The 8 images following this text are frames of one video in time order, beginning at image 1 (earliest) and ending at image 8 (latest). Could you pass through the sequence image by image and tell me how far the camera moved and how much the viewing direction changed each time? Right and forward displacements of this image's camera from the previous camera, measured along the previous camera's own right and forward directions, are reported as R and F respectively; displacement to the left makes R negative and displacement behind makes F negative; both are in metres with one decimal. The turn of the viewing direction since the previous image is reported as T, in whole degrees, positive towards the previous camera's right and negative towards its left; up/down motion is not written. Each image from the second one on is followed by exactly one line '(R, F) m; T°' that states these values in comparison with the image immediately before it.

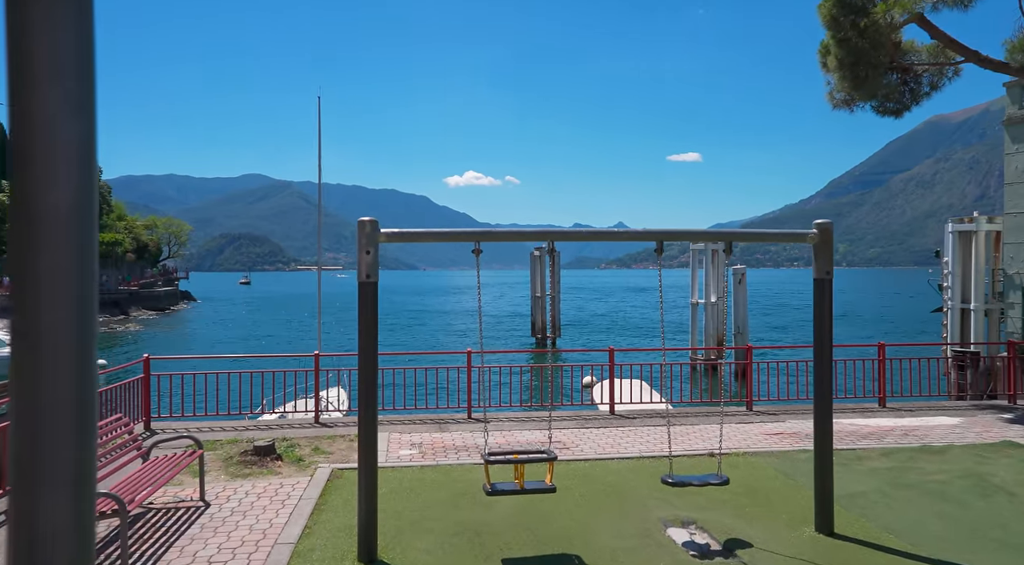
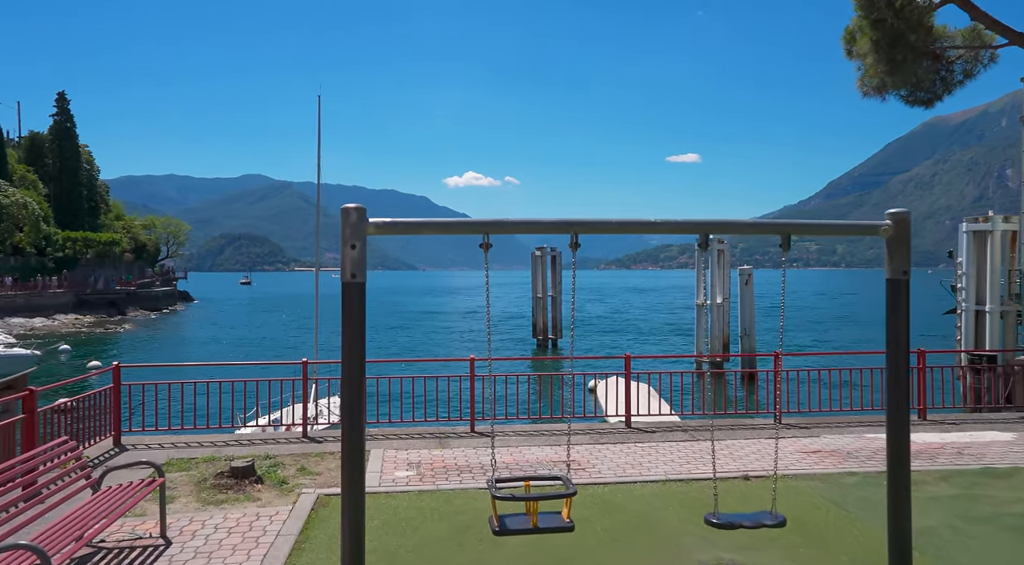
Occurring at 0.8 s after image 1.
(-0.1, +0.9) m; 0°
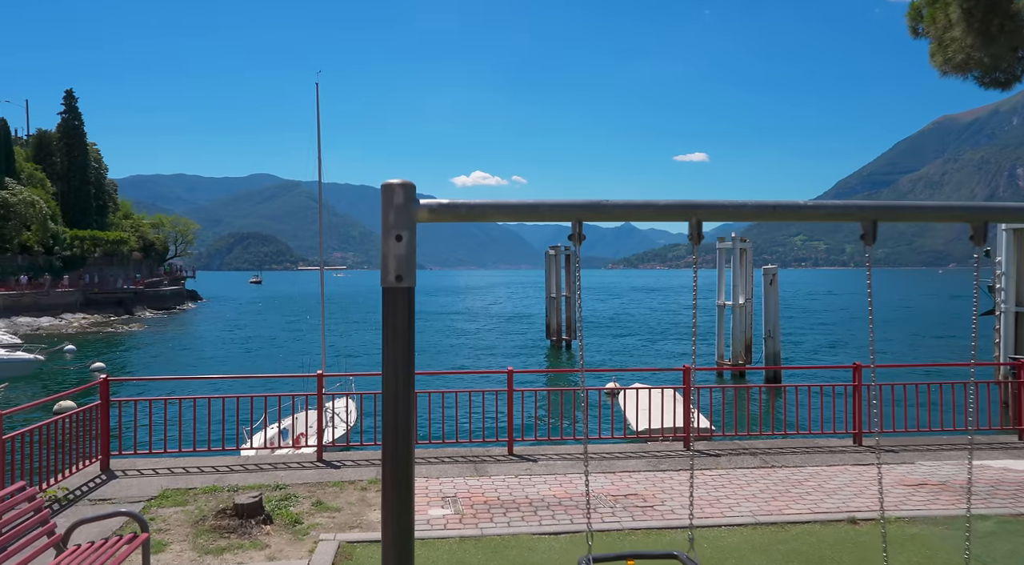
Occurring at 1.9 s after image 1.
(-0.4, +1.1) m; -1°
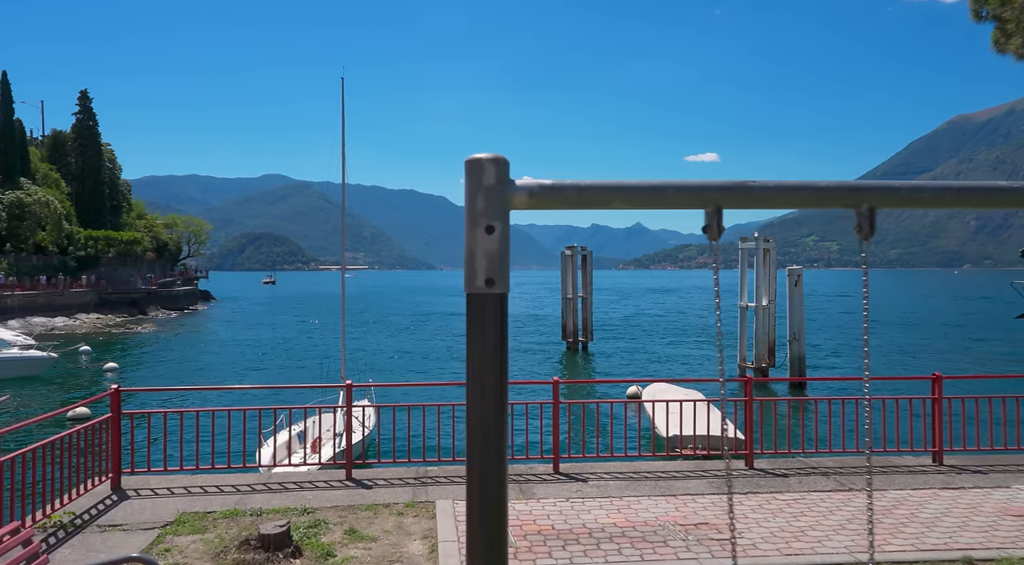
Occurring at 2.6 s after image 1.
(-0.4, +0.7) m; -1°
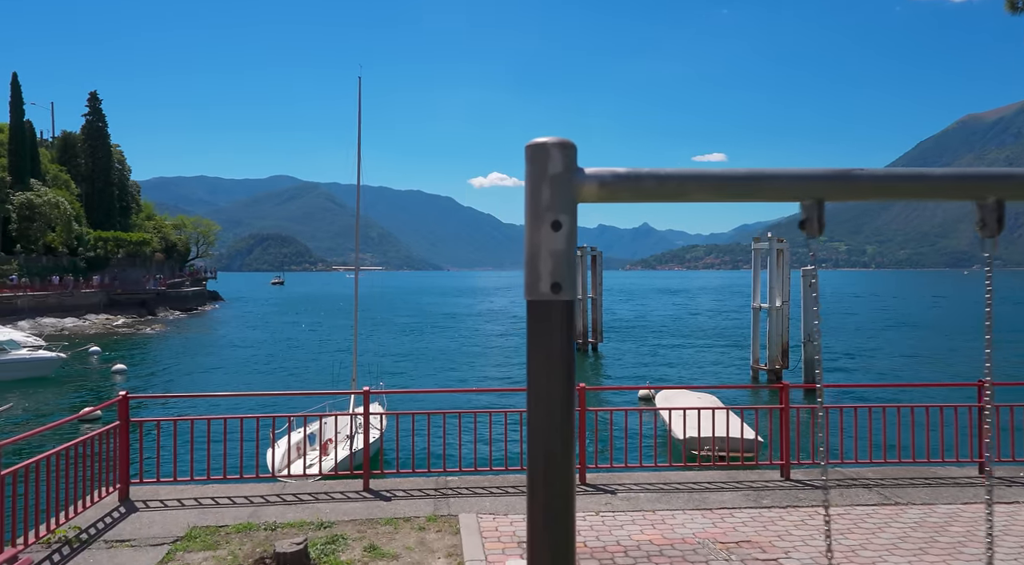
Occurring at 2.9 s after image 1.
(-0.2, +0.3) m; -1°
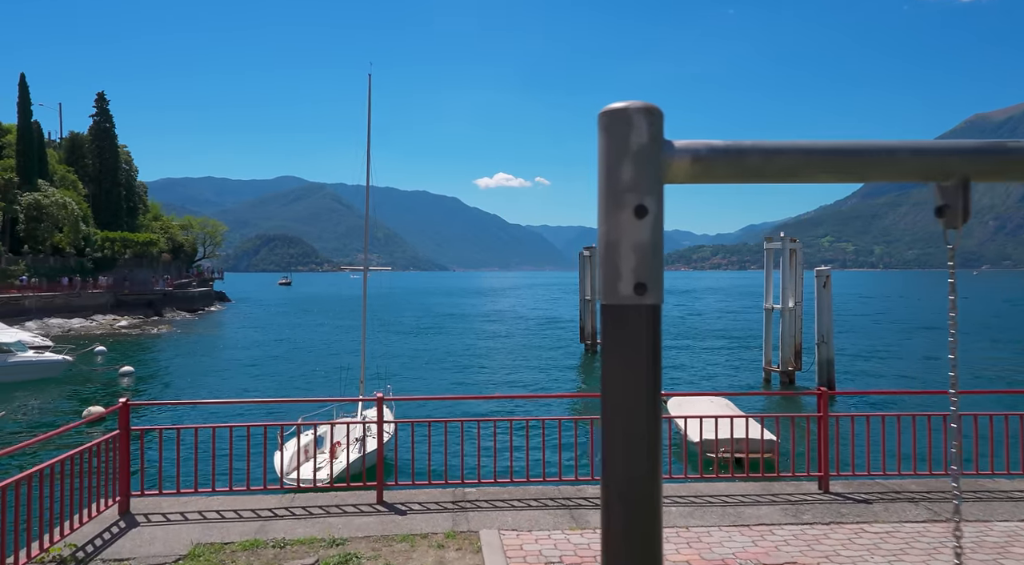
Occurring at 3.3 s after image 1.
(-0.1, +0.4) m; 0°
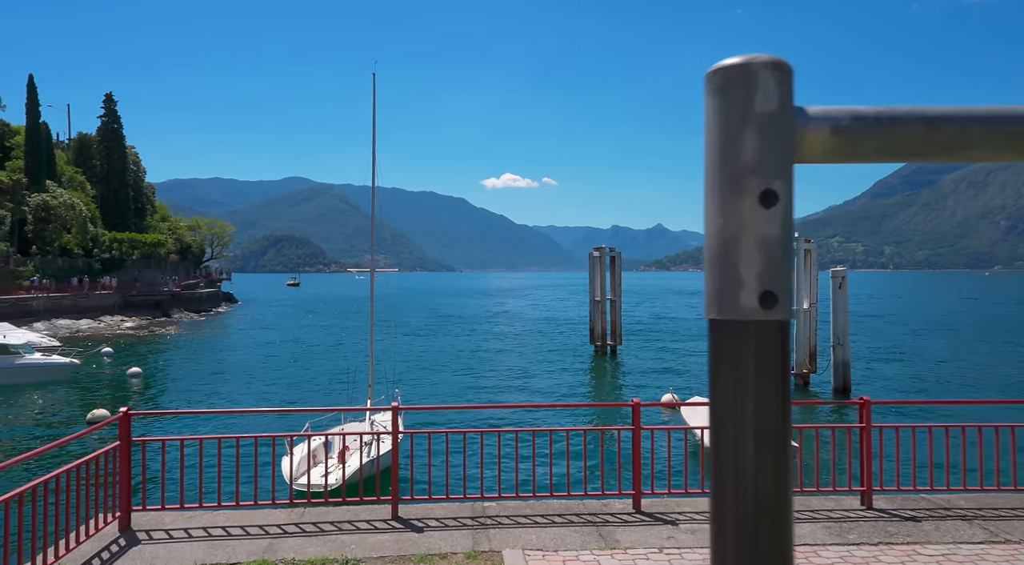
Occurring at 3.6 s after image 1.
(-0.1, +0.4) m; -1°
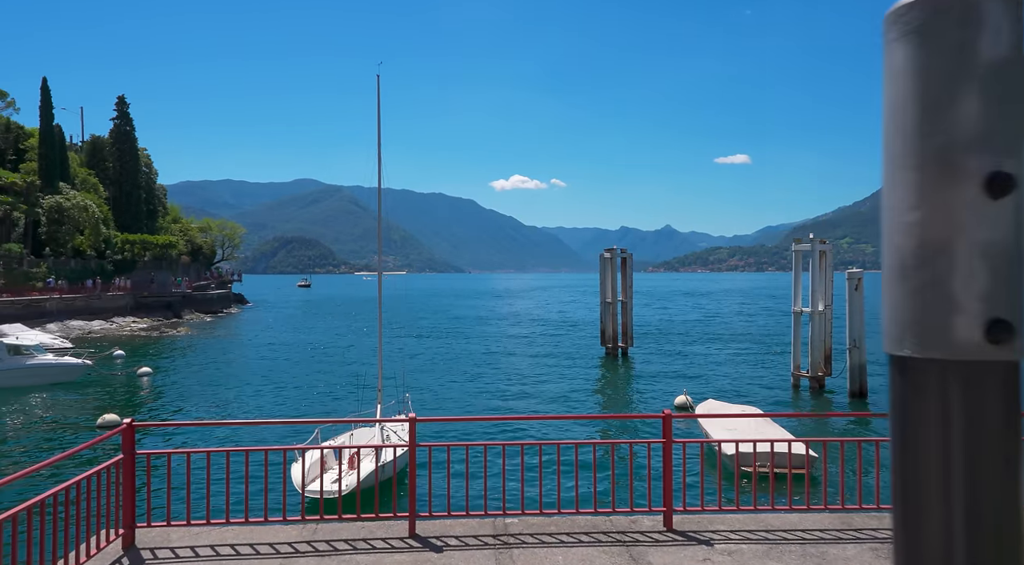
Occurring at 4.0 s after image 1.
(-0.1, +0.3) m; -1°
